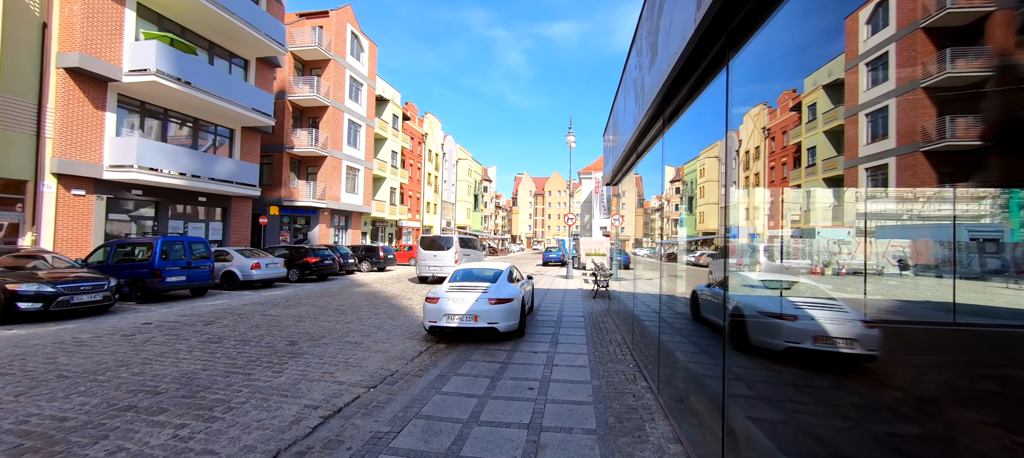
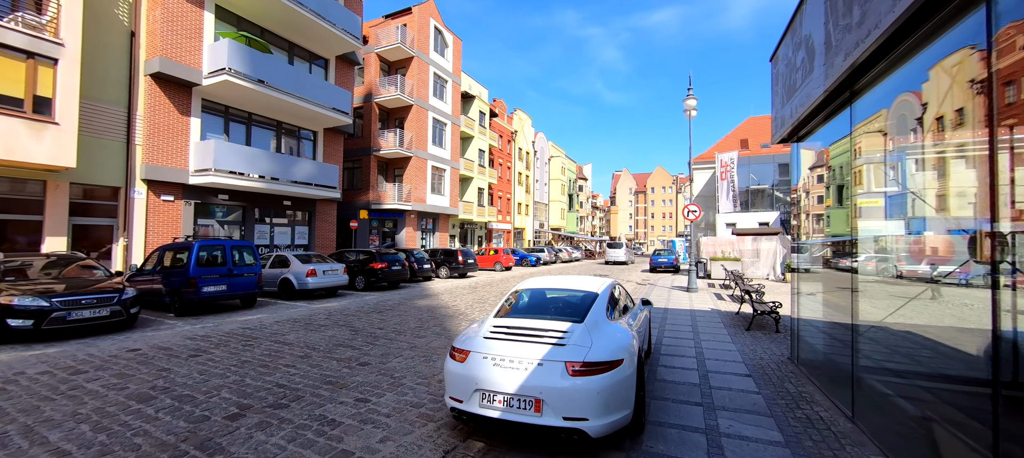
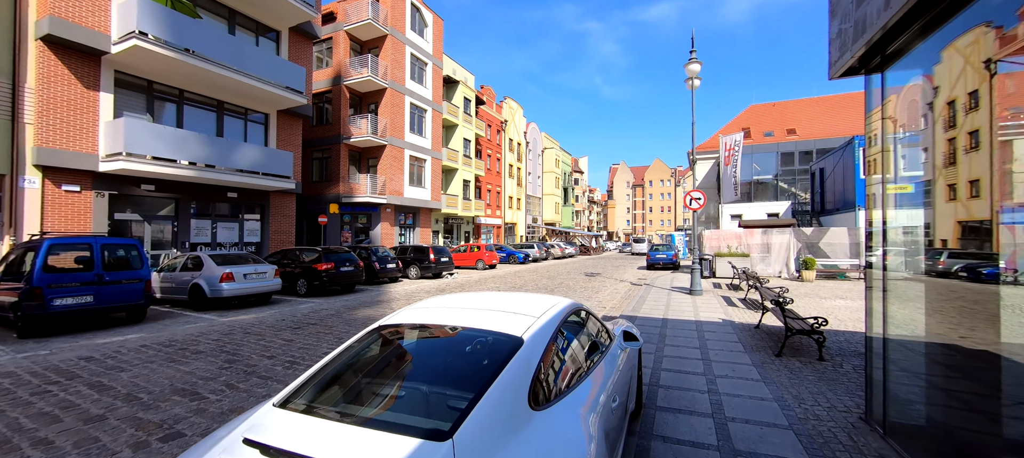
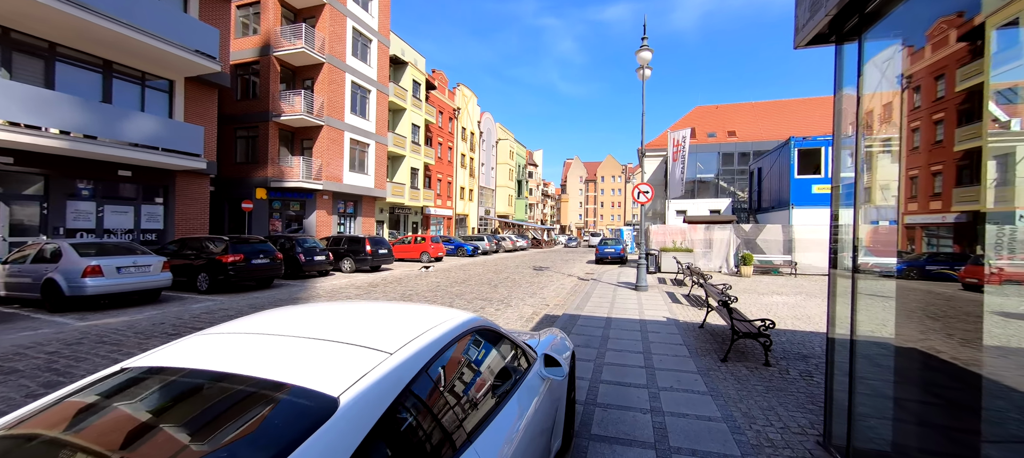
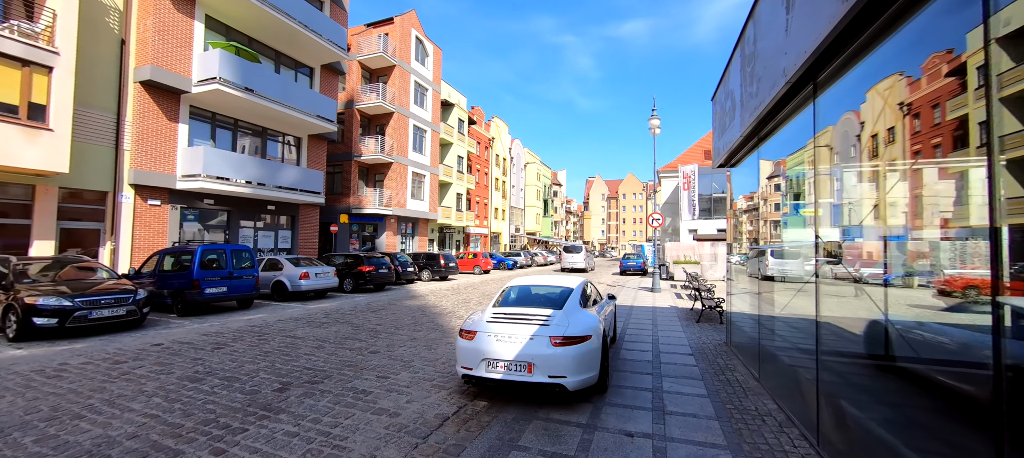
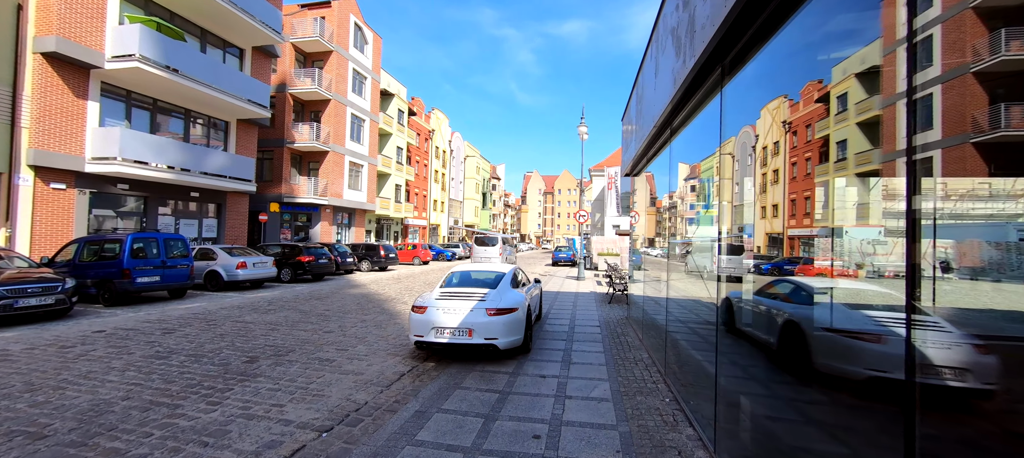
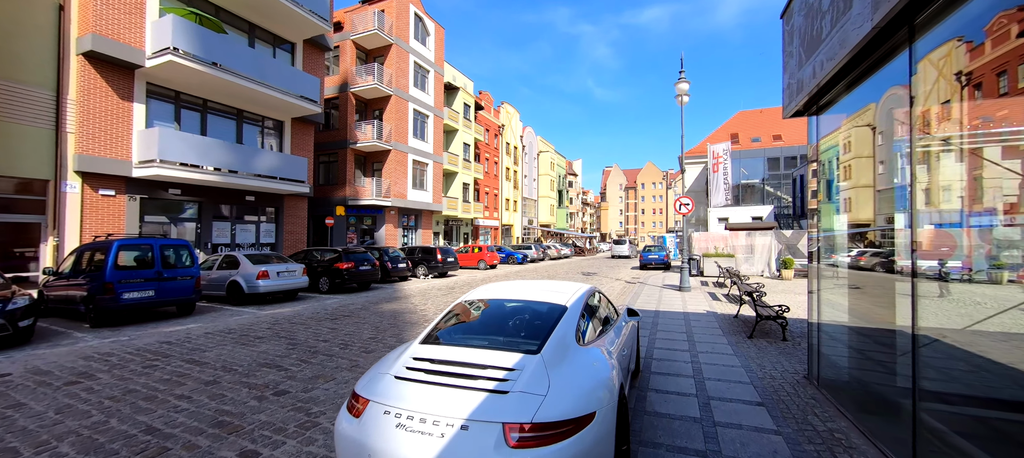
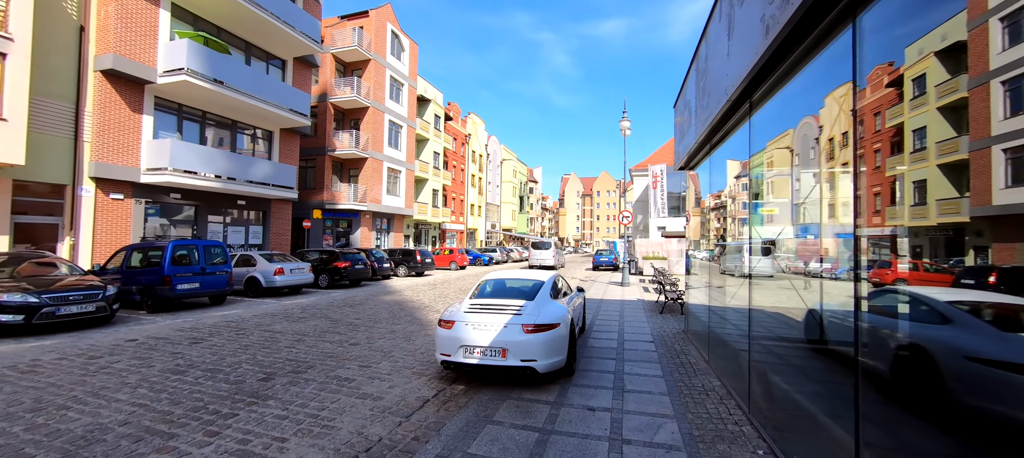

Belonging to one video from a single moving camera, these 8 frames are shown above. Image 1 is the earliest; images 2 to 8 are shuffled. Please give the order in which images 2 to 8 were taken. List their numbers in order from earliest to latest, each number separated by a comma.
6, 8, 5, 2, 7, 3, 4
